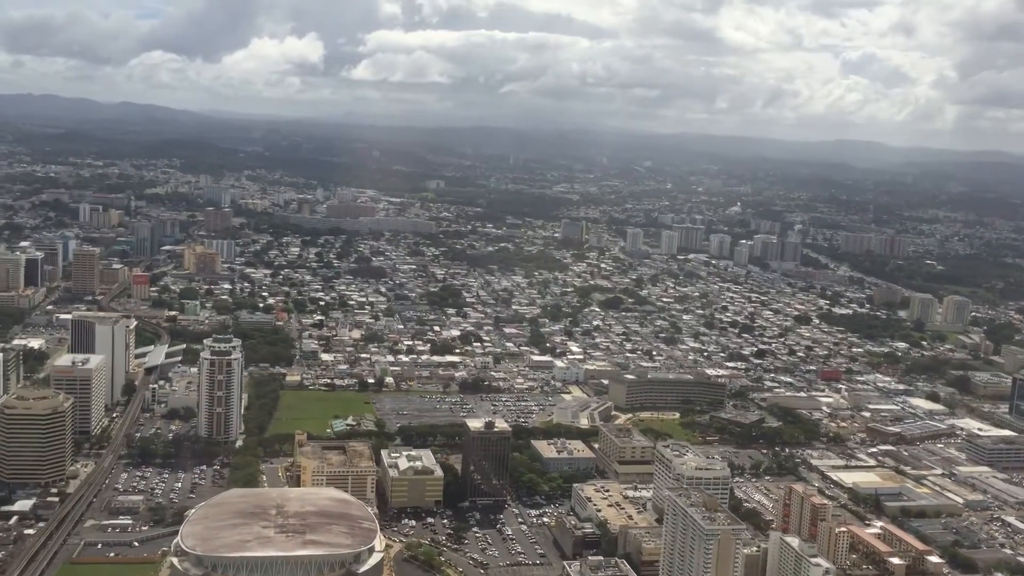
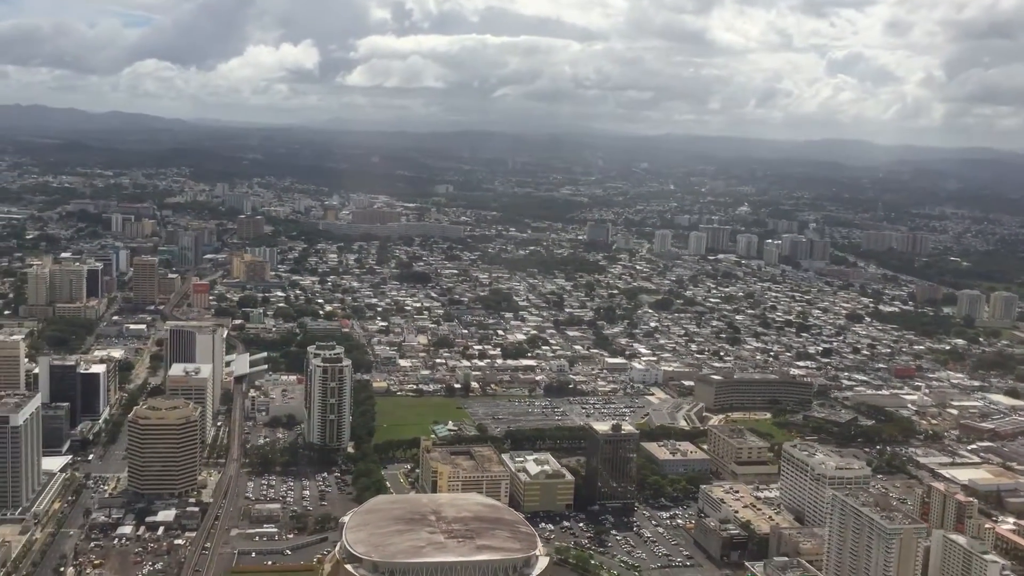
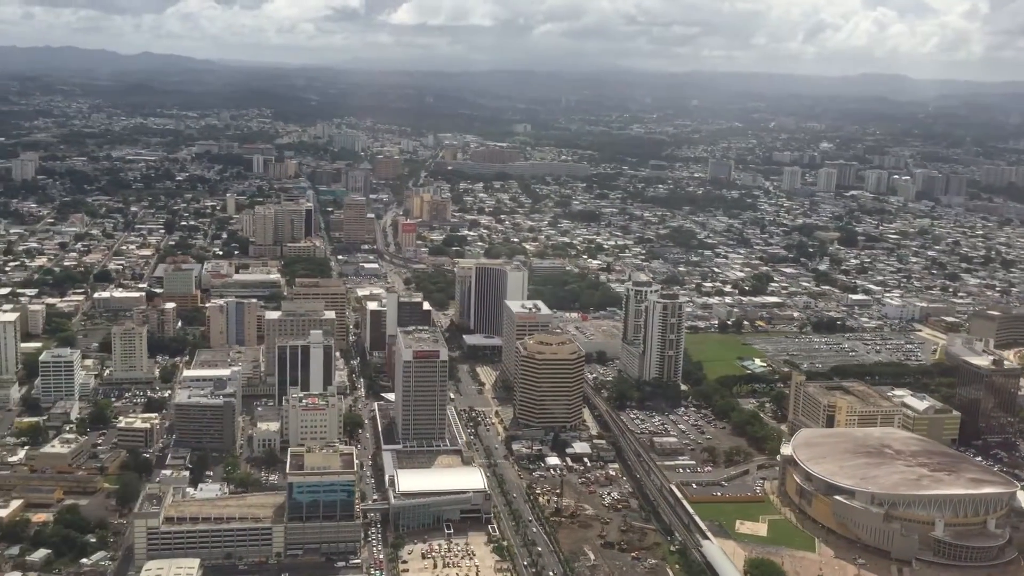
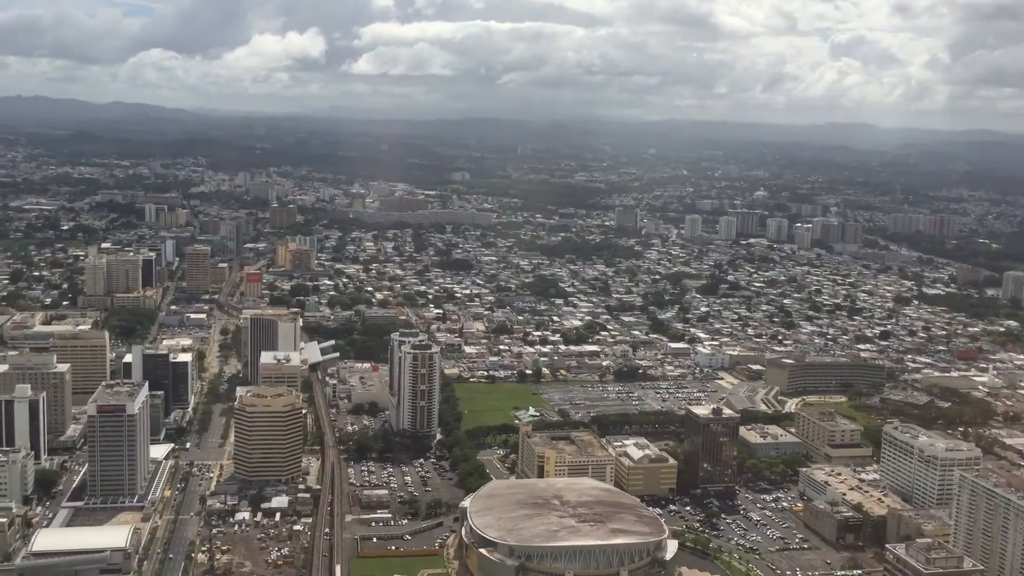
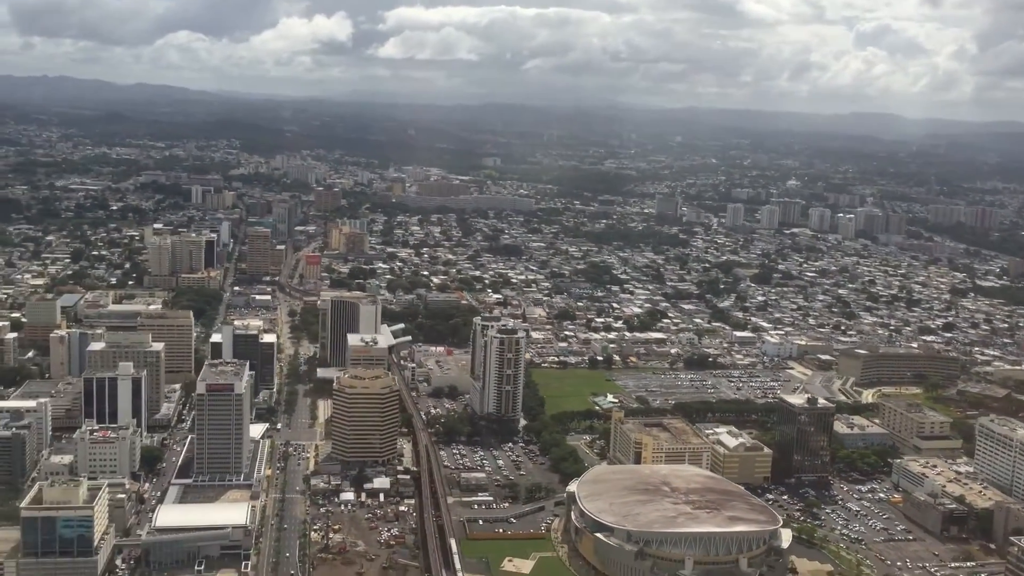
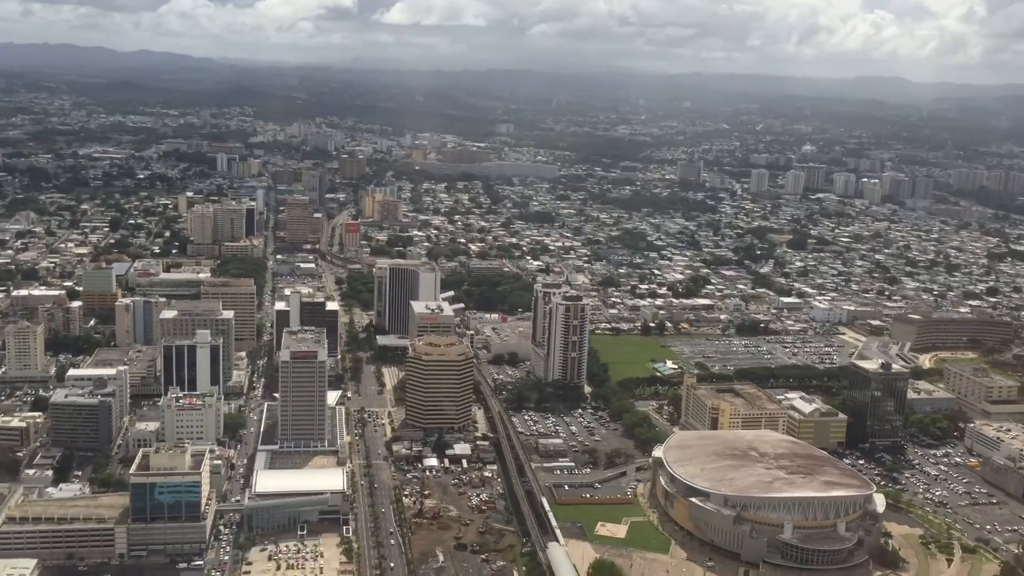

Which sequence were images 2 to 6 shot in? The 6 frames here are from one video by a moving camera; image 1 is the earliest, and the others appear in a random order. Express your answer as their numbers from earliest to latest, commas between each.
2, 4, 5, 6, 3
